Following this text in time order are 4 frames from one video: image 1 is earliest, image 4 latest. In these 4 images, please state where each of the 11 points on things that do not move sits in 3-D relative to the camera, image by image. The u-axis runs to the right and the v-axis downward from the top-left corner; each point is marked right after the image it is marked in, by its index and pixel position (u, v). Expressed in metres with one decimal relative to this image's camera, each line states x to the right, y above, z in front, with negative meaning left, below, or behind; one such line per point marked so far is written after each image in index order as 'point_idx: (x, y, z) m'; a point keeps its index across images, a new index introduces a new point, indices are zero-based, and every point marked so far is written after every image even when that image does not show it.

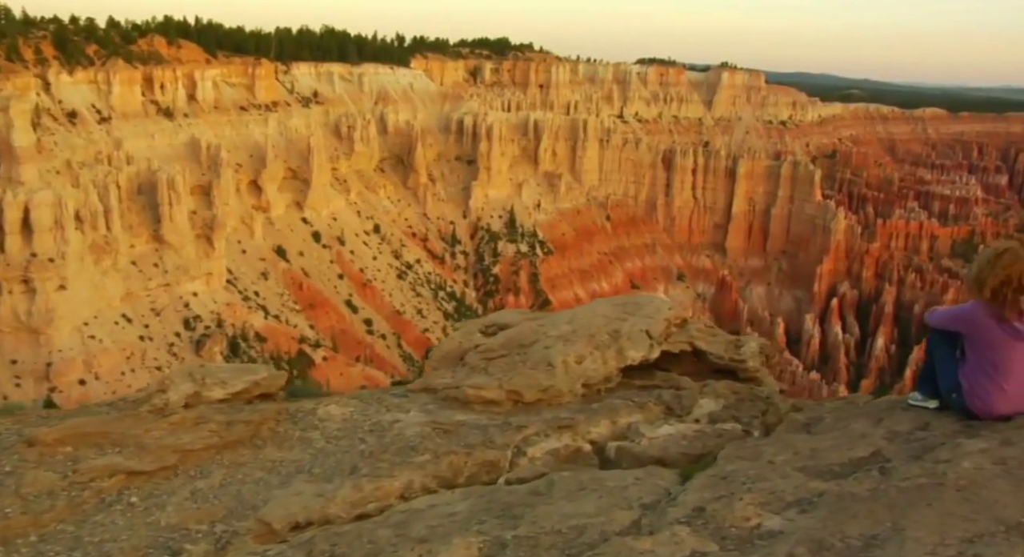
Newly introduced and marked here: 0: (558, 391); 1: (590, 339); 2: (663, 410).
0: (+0.4, -1.1, +7.4) m
1: (+0.8, -0.6, +8.0) m
2: (+1.4, -1.2, +7.4) m
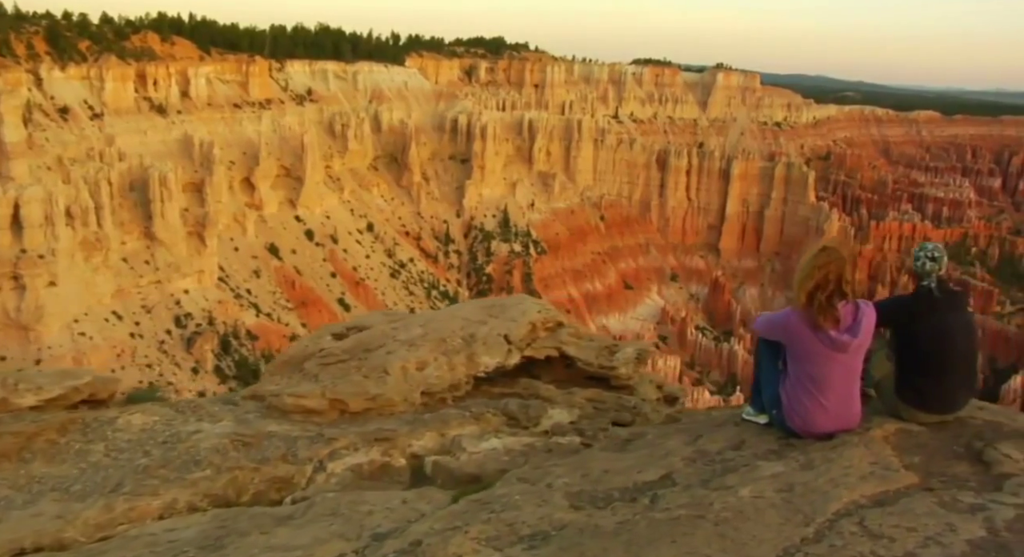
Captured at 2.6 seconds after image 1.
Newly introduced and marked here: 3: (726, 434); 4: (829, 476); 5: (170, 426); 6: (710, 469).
0: (-1.1, -1.1, +6.8) m
1: (-0.7, -0.6, +7.4) m
2: (-0.1, -1.2, +6.8) m
3: (+1.4, -1.1, +5.3) m
4: (+1.7, -1.1, +4.3) m
5: (-2.8, -1.2, +6.3) m
6: (+1.2, -1.1, +4.6) m
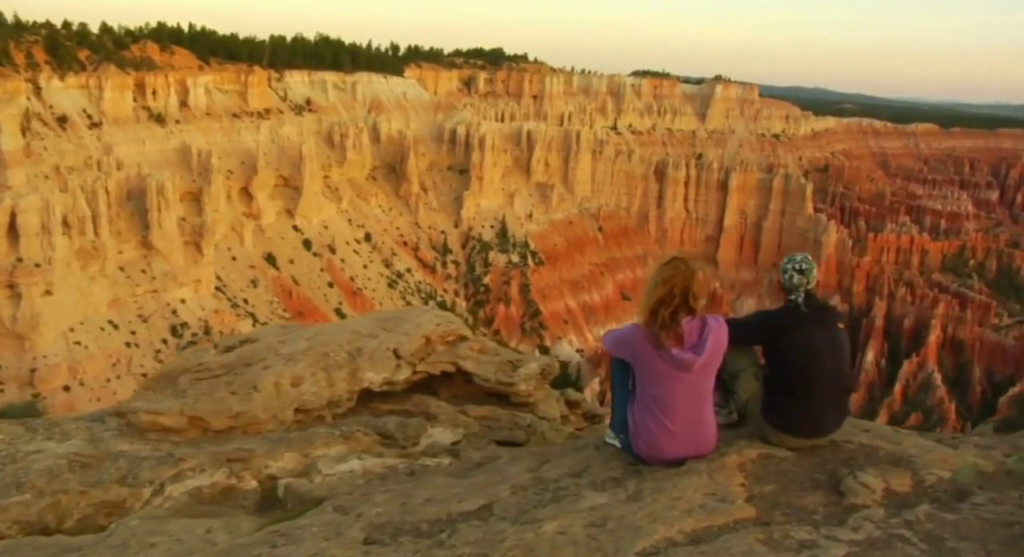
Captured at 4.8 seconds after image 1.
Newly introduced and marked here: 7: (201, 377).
0: (-2.1, -1.1, +6.4) m
1: (-1.8, -0.7, +7.0) m
2: (-1.1, -1.3, +6.4) m
3: (+0.4, -1.1, +4.9) m
4: (+0.7, -1.2, +3.9) m
5: (-3.8, -1.3, +6.0) m
6: (+0.1, -1.2, +4.2) m
7: (-2.8, -0.9, +7.0) m
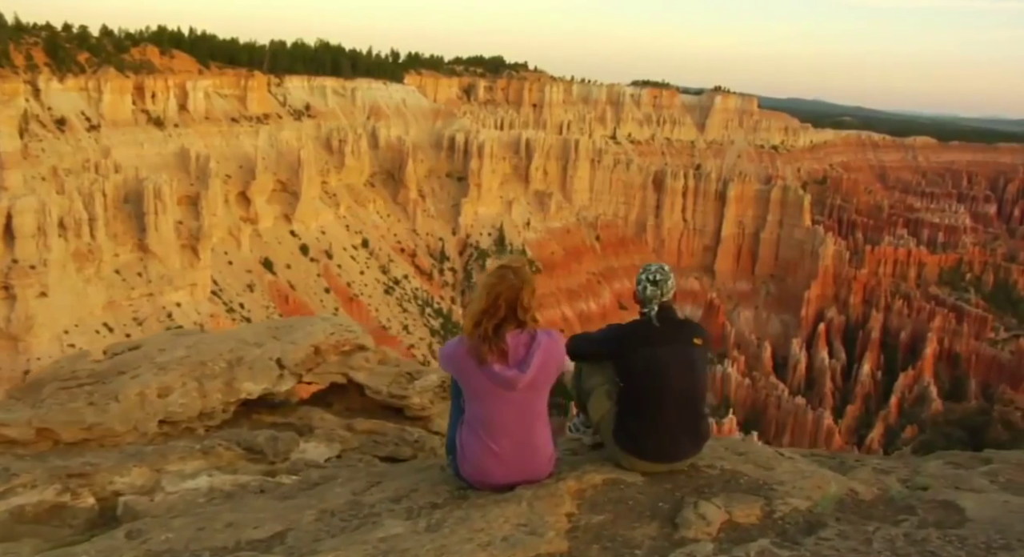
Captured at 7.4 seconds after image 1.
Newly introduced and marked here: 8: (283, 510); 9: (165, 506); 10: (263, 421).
0: (-3.1, -1.2, +6.1) m
1: (-2.7, -0.8, +6.7) m
2: (-2.1, -1.4, +6.1) m
3: (-0.6, -1.2, +4.6) m
4: (-0.3, -1.2, +3.5) m
5: (-4.8, -1.3, +5.6) m
6: (-0.9, -1.2, +3.9) m
7: (-3.8, -0.9, +6.6) m
8: (-1.2, -1.3, +4.2) m
9: (-2.3, -1.5, +5.1) m
10: (-2.2, -1.3, +6.9) m
